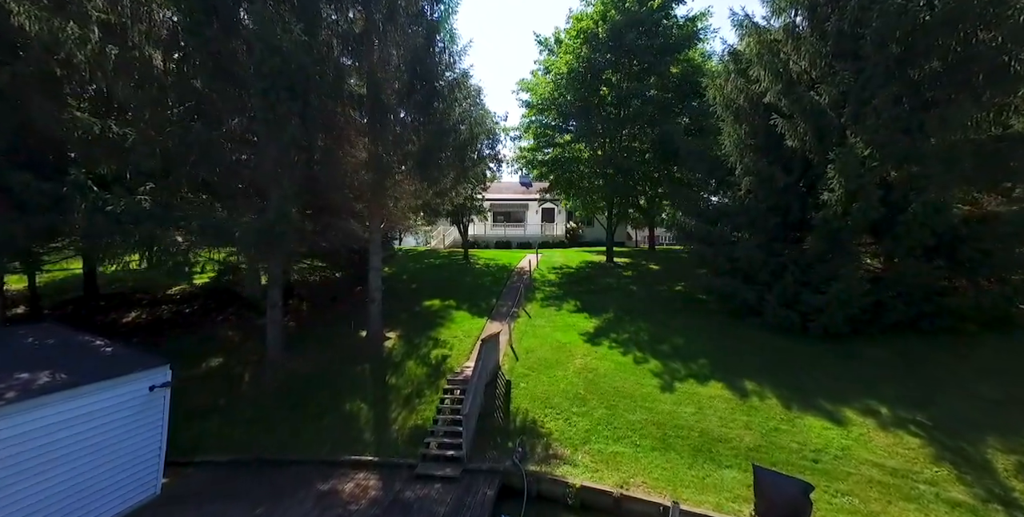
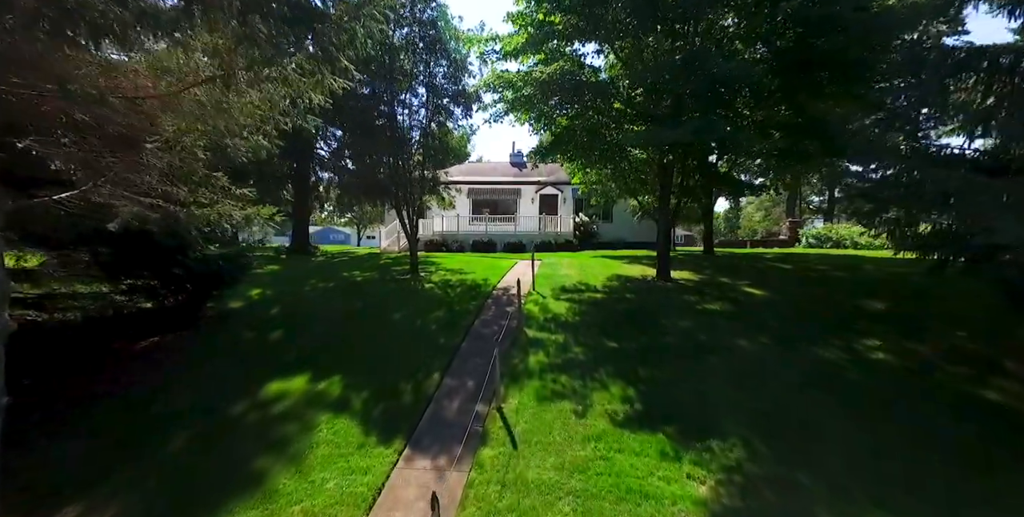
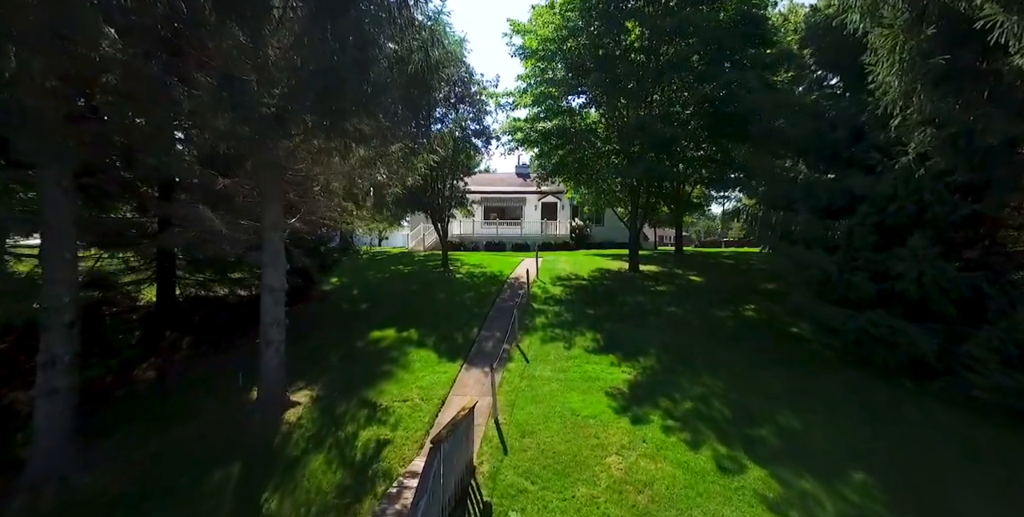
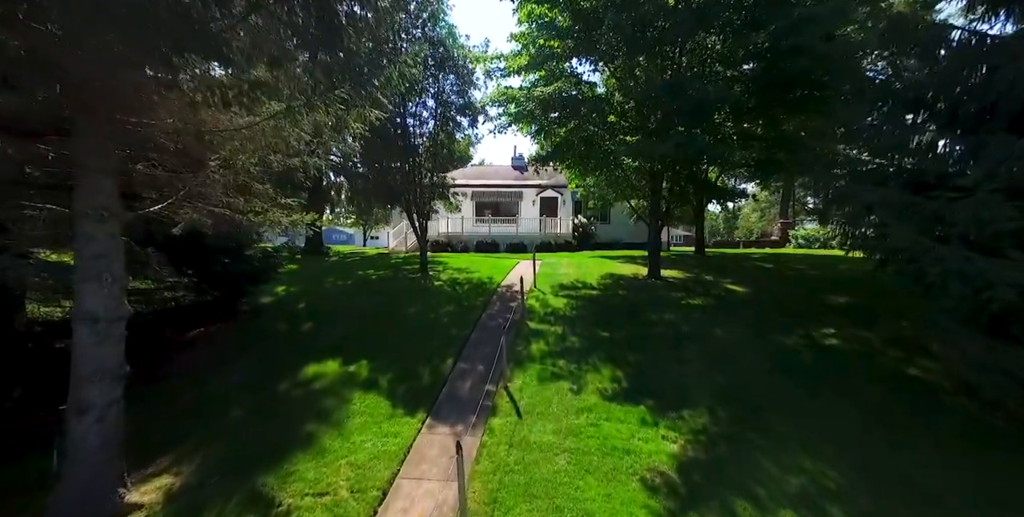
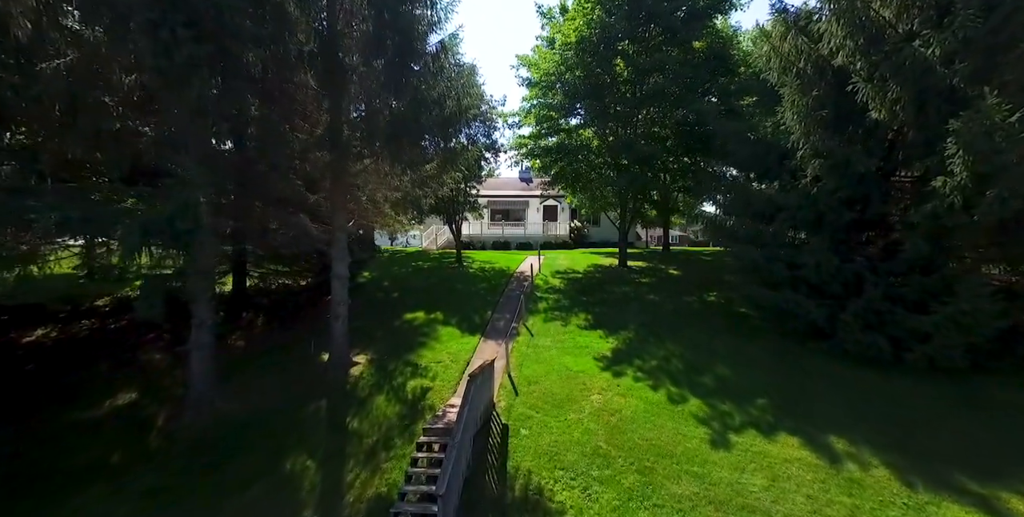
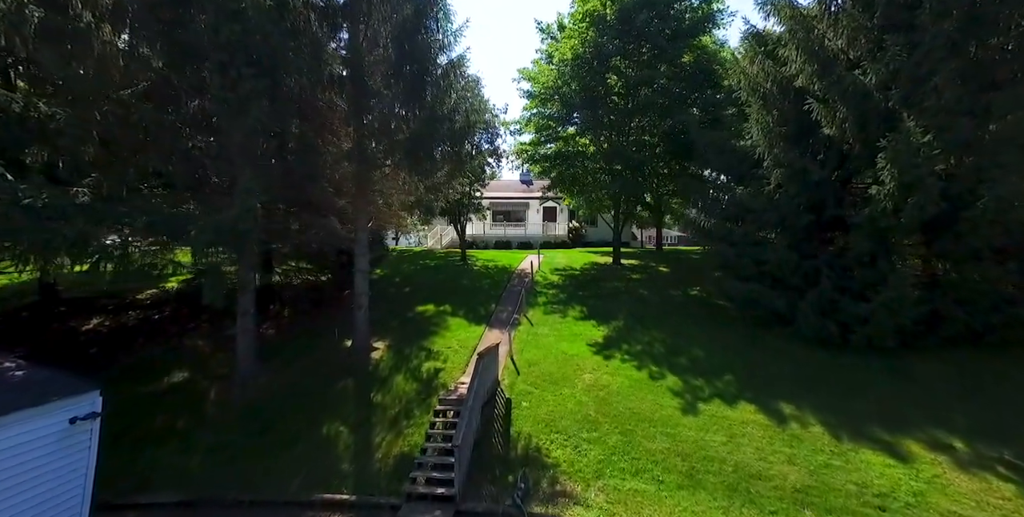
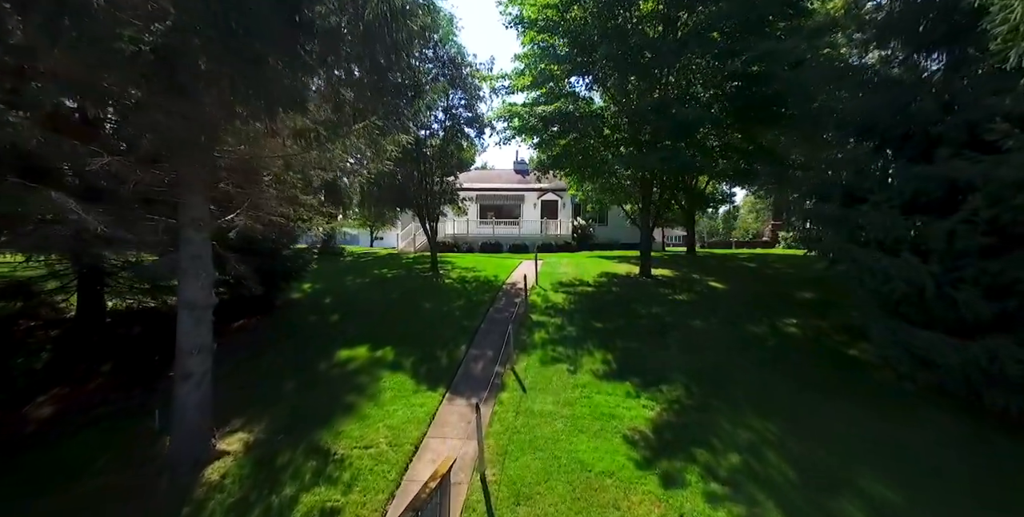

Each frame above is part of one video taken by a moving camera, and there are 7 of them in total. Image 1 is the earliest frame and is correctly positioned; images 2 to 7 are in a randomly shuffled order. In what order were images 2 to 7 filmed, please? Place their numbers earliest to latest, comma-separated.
6, 5, 3, 7, 4, 2
